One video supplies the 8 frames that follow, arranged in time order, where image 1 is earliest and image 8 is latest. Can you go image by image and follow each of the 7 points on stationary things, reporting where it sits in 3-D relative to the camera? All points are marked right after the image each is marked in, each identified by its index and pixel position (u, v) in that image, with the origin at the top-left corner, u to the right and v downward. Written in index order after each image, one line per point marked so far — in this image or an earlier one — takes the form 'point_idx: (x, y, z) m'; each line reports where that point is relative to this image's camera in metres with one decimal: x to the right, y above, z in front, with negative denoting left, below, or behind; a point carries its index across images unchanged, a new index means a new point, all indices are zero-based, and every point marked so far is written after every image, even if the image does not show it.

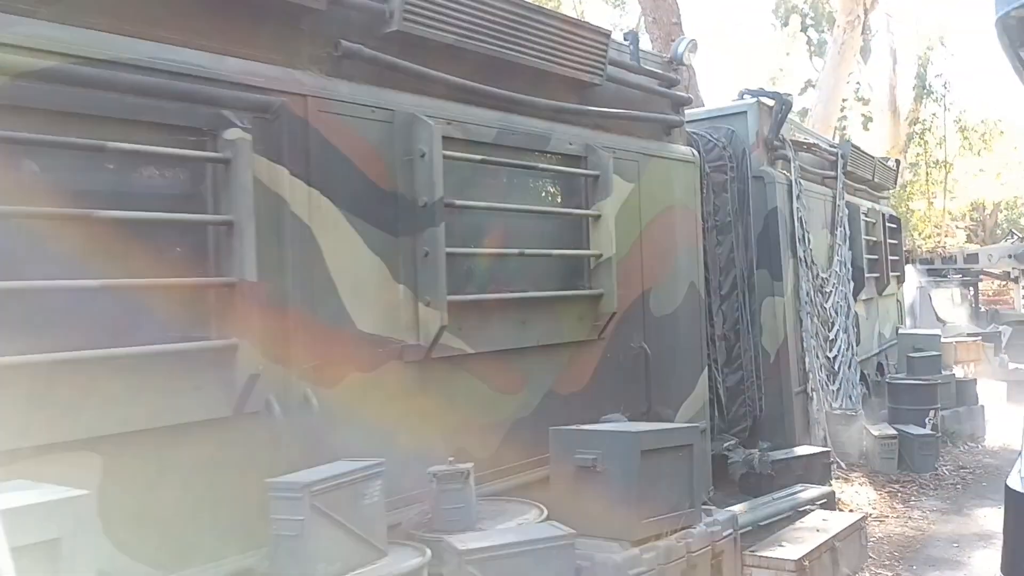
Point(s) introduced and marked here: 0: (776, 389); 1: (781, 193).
0: (+1.9, -0.7, +6.6) m
1: (+1.9, +0.7, +6.7) m
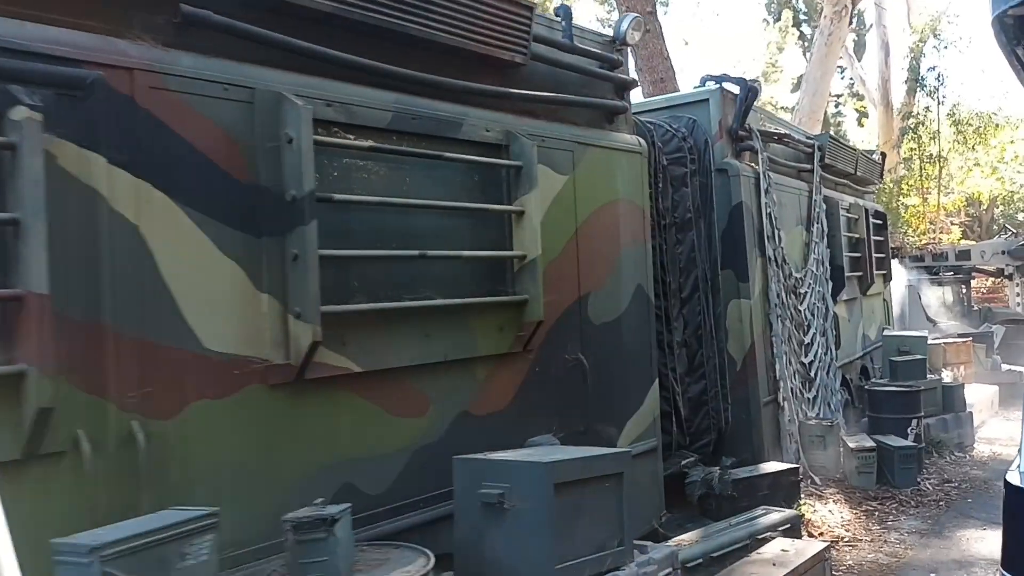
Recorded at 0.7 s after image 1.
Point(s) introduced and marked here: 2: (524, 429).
0: (+1.5, -0.7, +6.1) m
1: (+1.6, +0.7, +6.2) m
2: (+0.1, -0.6, +3.9) m
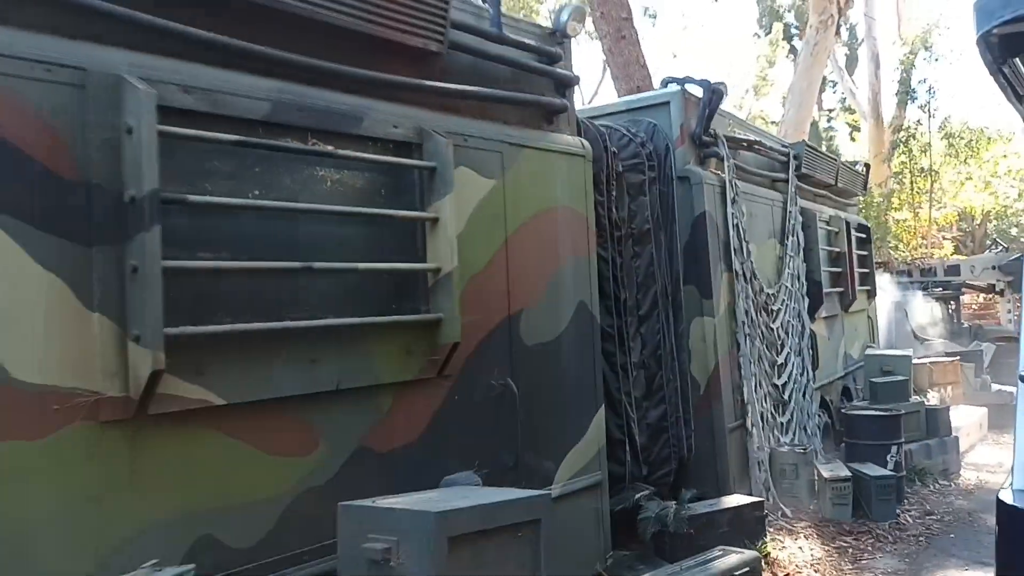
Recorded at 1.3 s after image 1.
0: (+1.2, -0.8, +5.7) m
1: (+1.2, +0.6, +5.8) m
2: (-0.3, -0.7, +3.4) m
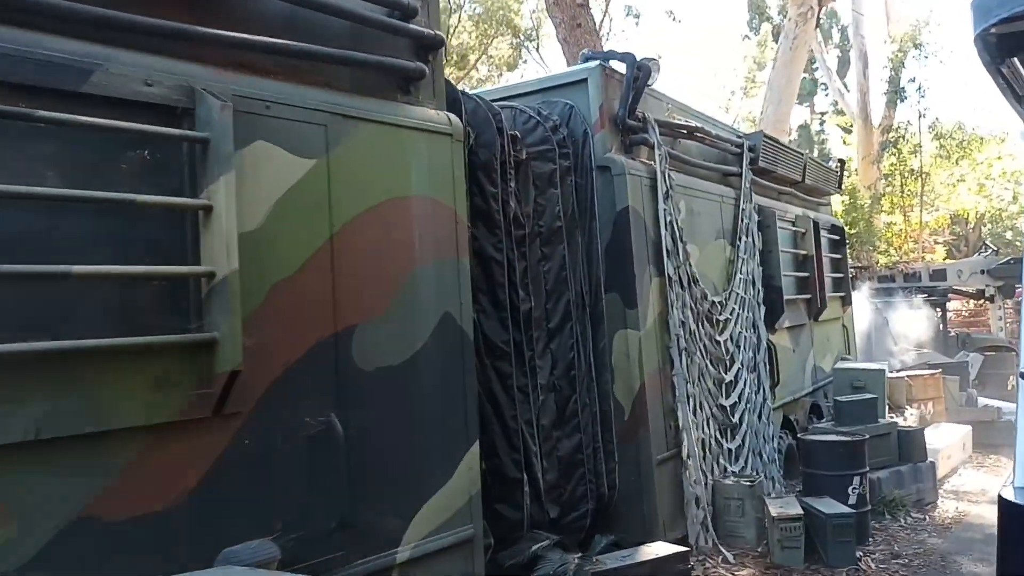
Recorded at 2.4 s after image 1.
0: (+0.6, -0.9, +4.8) m
1: (+0.7, +0.5, +5.0) m
2: (-0.8, -0.7, +2.6) m
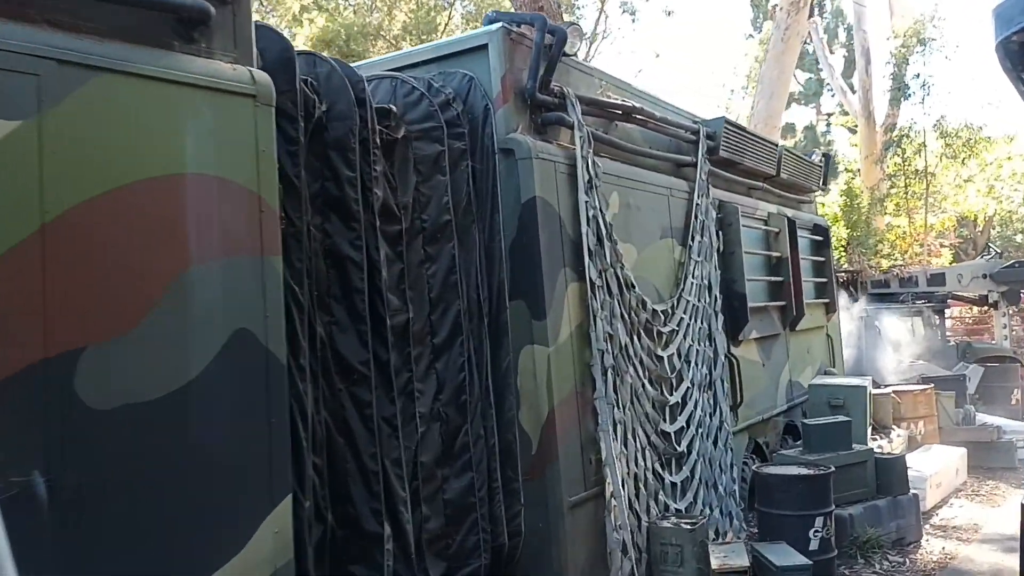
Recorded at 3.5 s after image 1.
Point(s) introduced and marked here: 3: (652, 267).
0: (+0.1, -0.9, +4.0) m
1: (+0.2, +0.5, +4.2) m
2: (-1.4, -0.7, +1.8) m
3: (+0.8, +0.1, +5.1) m
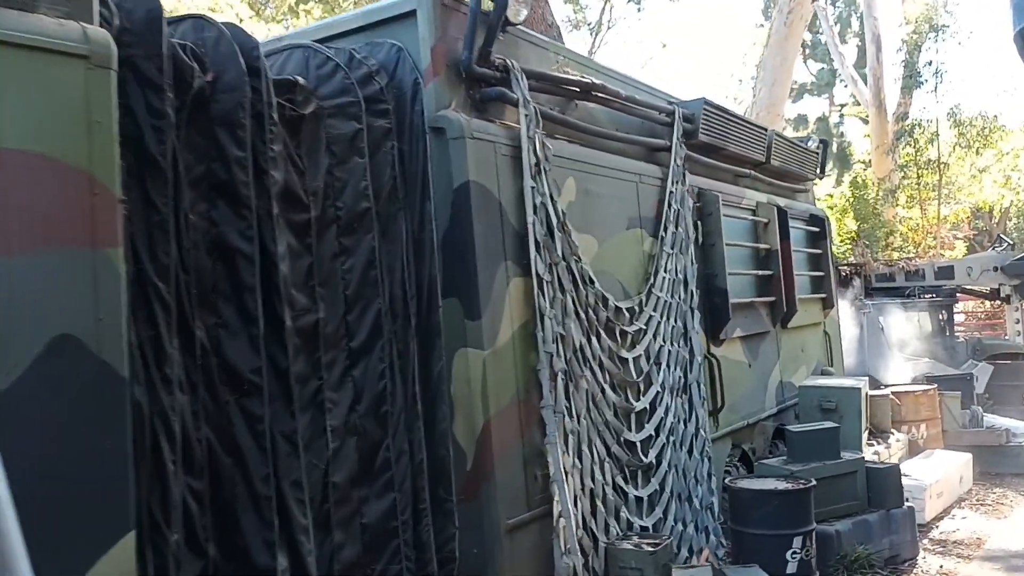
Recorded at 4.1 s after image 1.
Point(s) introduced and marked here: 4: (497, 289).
0: (-0.1, -0.9, +3.6) m
1: (-0.1, +0.5, +3.7) m
2: (-1.6, -0.7, +1.4) m
3: (+0.5, +0.1, +4.6) m
4: (-0.1, 0.0, +3.7) m
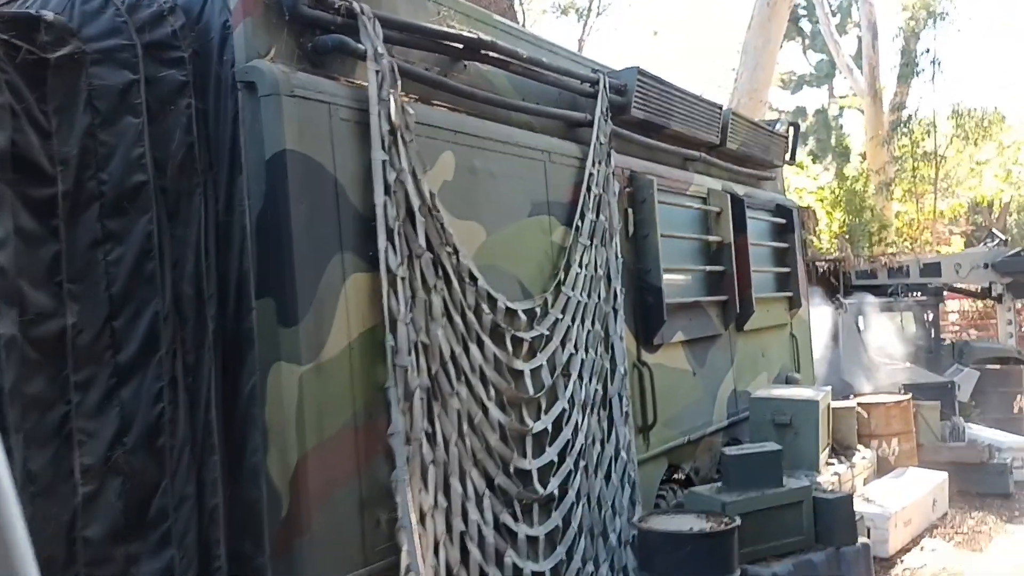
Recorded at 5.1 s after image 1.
0: (-0.7, -0.9, +2.8) m
1: (-0.6, +0.5, +3.0) m
2: (-2.2, -0.7, +0.7) m
3: (0.0, +0.1, +3.9) m
4: (-0.6, 0.0, +2.9) m
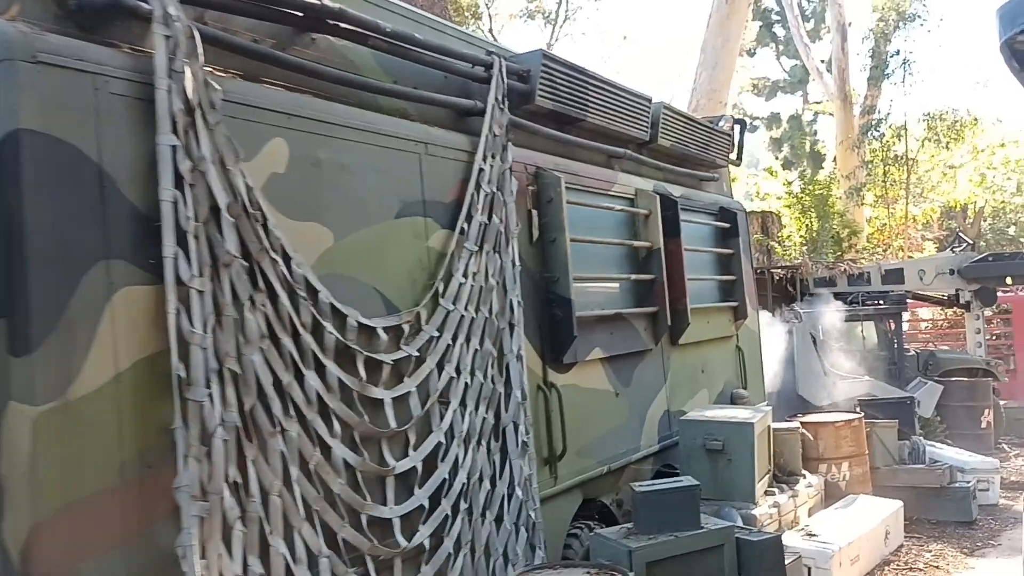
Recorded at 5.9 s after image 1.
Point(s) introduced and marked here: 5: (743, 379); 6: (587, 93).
0: (-1.1, -0.9, +2.2) m
1: (-1.1, +0.5, +2.4) m
2: (-2.6, -0.7, 0.0) m
3: (-0.5, +0.1, +3.3) m
4: (-1.0, 0.0, +2.3) m
5: (+1.7, -0.7, +6.7) m
6: (+0.4, +1.0, +4.8) m
